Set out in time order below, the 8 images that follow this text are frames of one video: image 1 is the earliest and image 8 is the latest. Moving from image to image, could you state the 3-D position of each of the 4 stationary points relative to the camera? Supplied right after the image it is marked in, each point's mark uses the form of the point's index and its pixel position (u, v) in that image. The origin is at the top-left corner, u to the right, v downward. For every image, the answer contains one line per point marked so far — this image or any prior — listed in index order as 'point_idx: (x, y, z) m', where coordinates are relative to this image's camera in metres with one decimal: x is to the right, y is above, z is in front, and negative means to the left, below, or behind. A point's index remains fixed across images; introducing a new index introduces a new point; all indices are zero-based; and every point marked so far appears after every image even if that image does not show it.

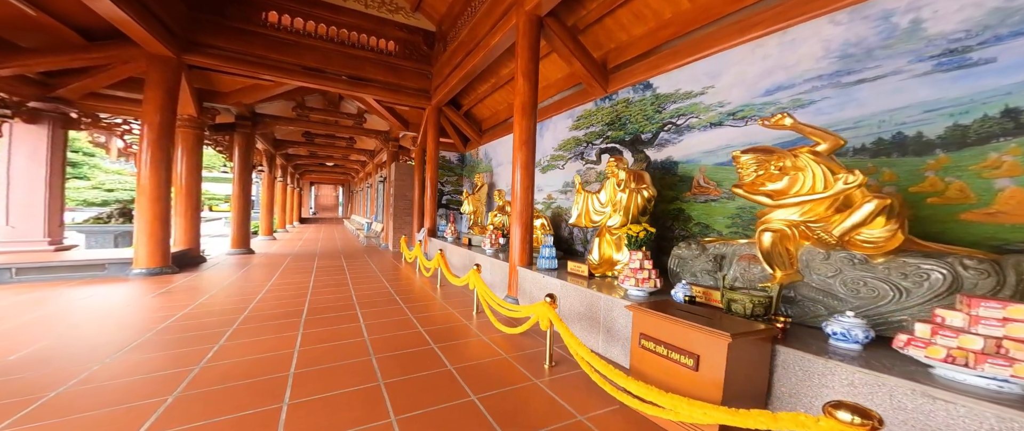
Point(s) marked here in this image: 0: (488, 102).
0: (-0.3, +1.8, +4.9) m
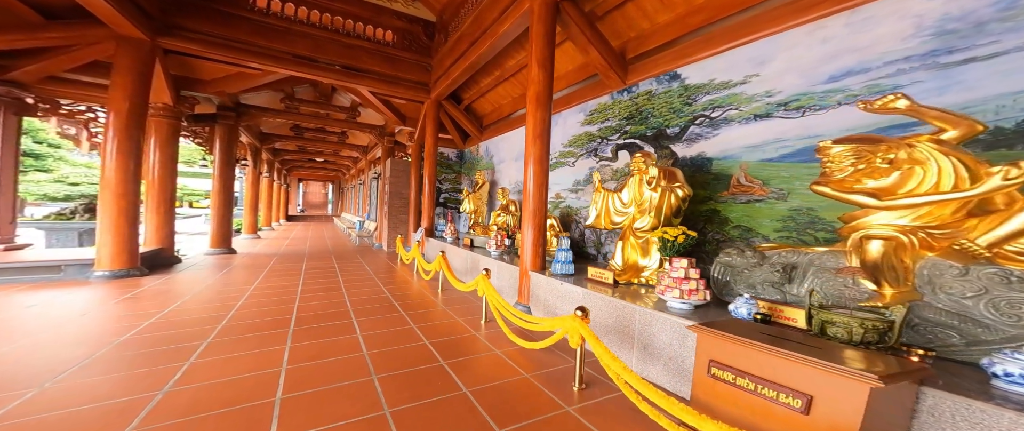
0: (-0.3, +1.8, +4.7) m
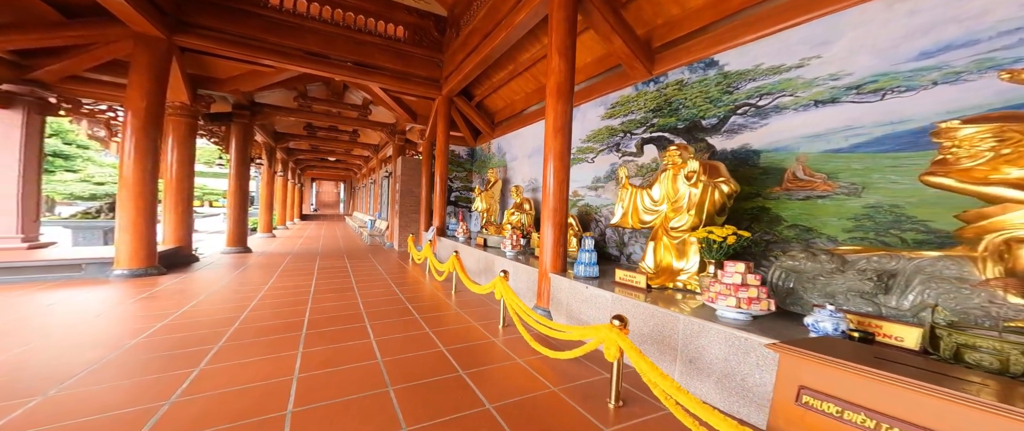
0: (-0.1, +1.9, +4.6) m
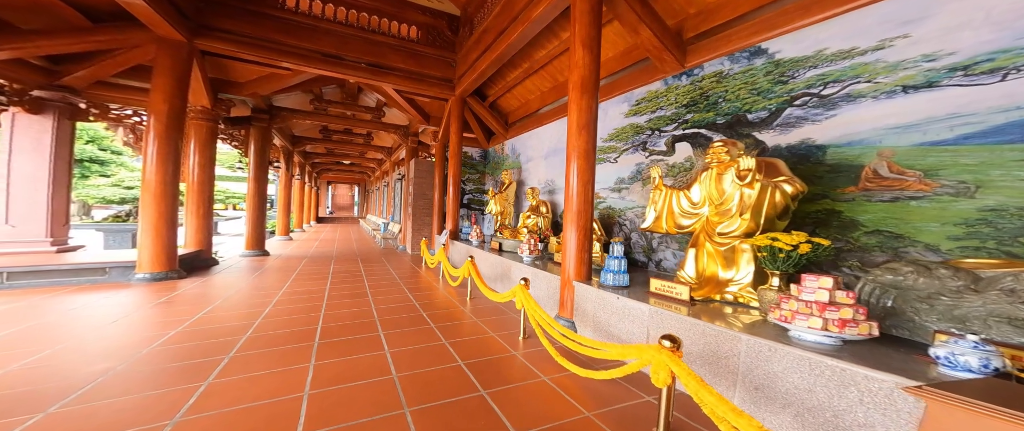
0: (+0.1, +1.8, +4.5) m
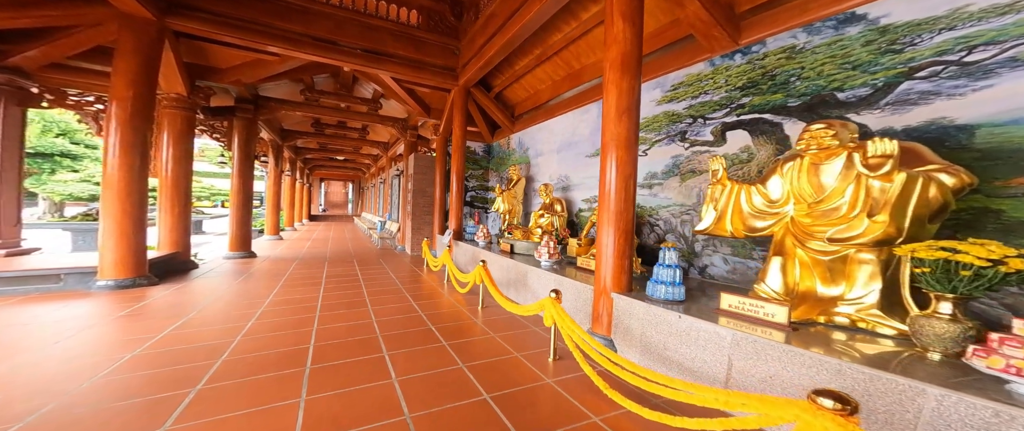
0: (+0.2, +1.8, +4.2) m
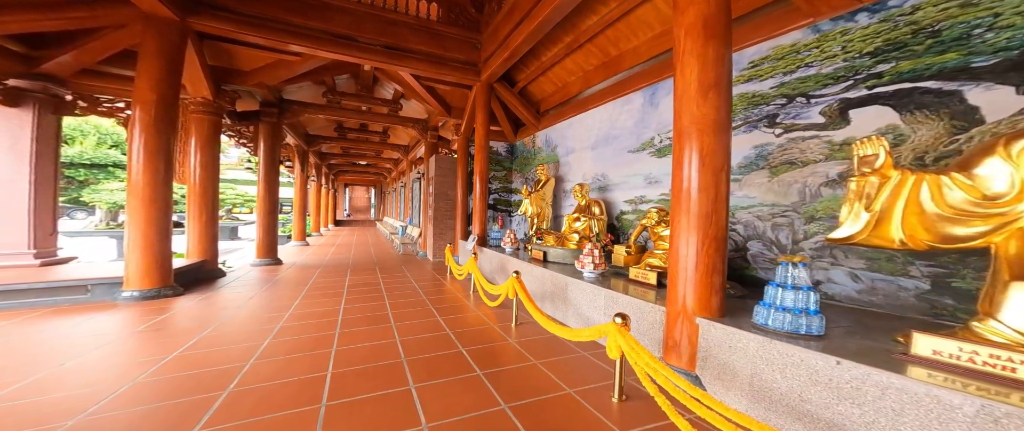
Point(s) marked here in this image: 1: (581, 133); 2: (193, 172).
0: (+0.6, +1.8, +3.9) m
1: (+0.9, +1.0, +3.7) m
2: (-3.9, +0.5, +3.7) m
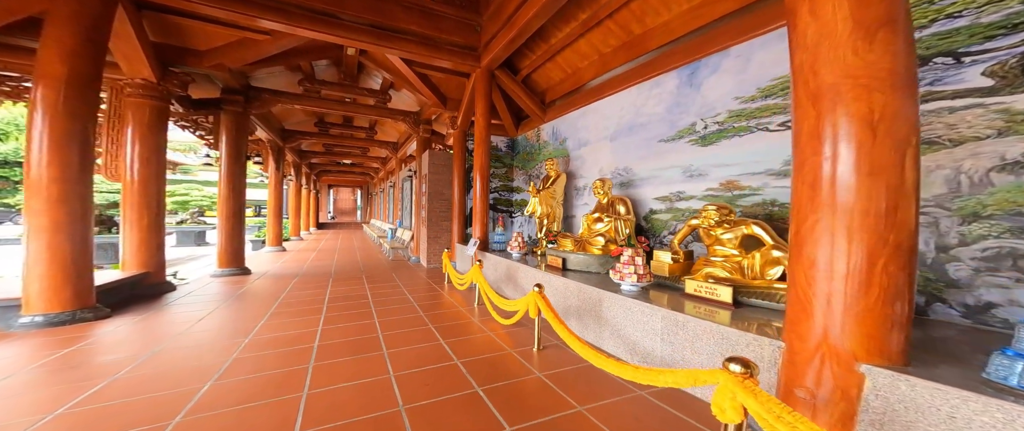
0: (+0.6, +1.8, +3.5) m
1: (+0.9, +1.0, +3.3) m
2: (-3.8, +0.5, +3.1) m
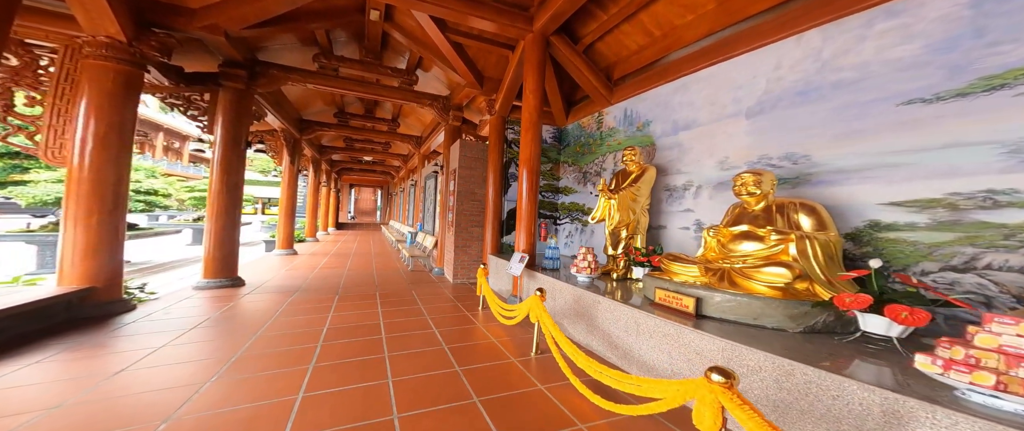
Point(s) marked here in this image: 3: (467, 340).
0: (+1.3, +1.7, +2.4) m
1: (+1.6, +0.9, +2.2) m
2: (-3.2, +0.5, +2.2) m
3: (-0.3, -1.0, +2.6) m
